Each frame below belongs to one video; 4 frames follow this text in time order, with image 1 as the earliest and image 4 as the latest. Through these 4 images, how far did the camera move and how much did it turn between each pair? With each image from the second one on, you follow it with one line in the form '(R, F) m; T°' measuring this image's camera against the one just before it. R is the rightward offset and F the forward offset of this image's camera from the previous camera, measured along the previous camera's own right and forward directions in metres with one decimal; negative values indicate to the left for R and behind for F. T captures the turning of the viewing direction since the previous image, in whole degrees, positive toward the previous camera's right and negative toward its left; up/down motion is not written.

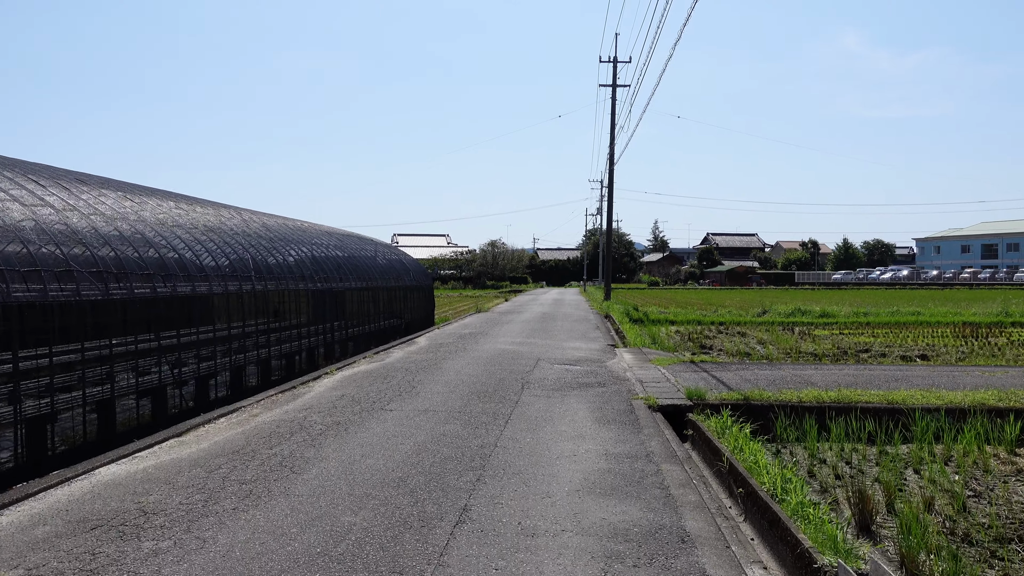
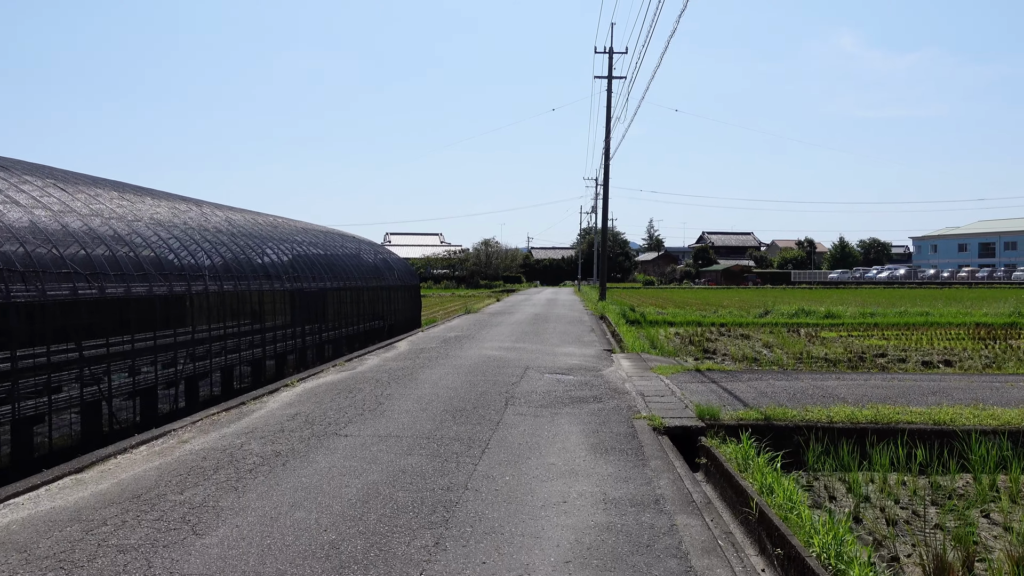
(+0.1, +1.2) m; 0°
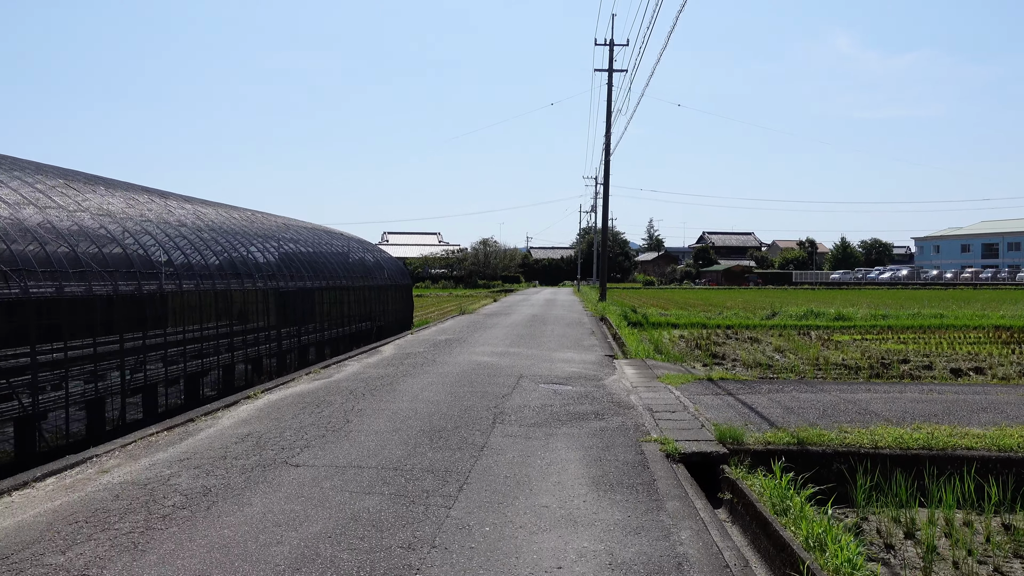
(+0.1, +1.0) m; 0°
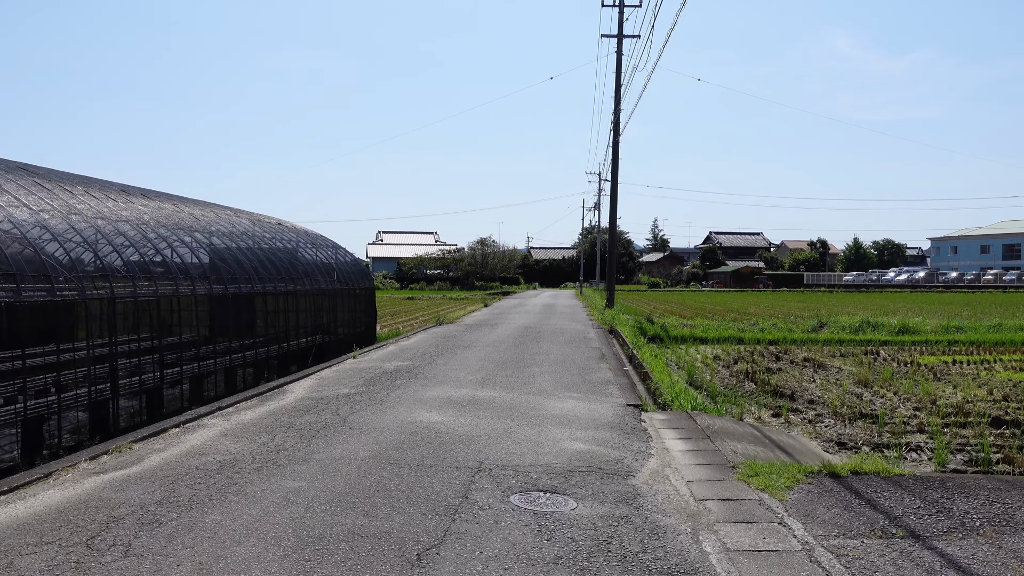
(+0.3, +4.3) m; 0°
